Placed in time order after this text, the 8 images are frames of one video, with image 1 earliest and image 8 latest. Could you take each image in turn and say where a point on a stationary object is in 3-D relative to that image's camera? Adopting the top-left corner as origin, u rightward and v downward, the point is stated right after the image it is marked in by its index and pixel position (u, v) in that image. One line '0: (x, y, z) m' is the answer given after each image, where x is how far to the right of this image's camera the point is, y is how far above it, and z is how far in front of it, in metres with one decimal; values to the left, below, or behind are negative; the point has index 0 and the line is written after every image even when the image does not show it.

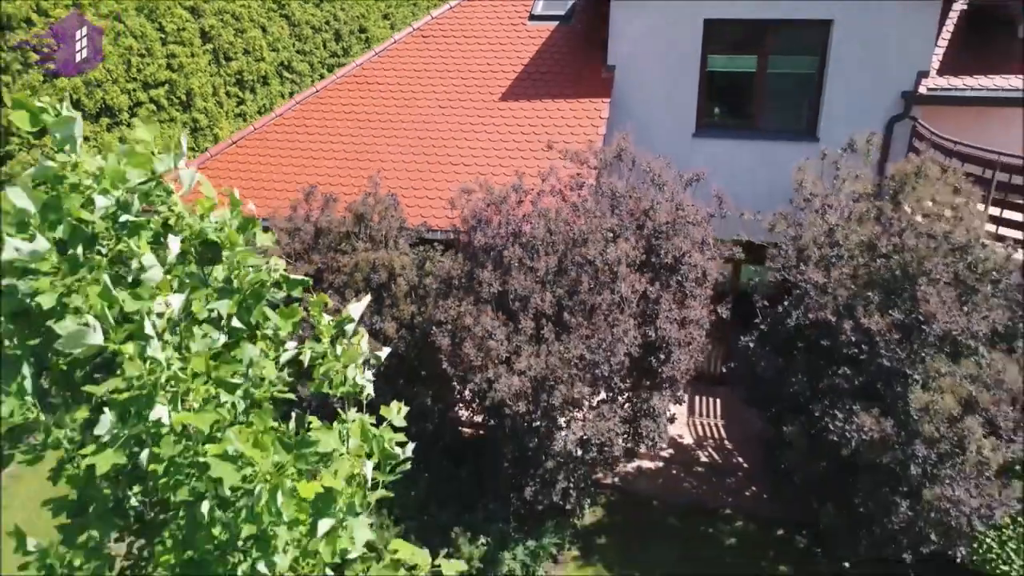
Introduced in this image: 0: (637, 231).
0: (+1.4, +0.6, +8.4) m
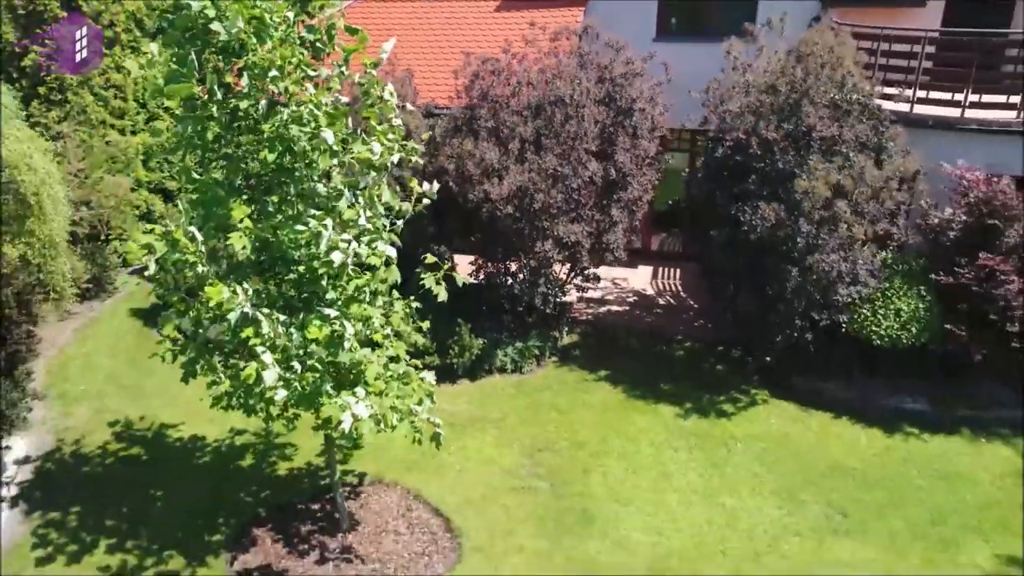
0: (+1.3, +2.9, +11.0) m
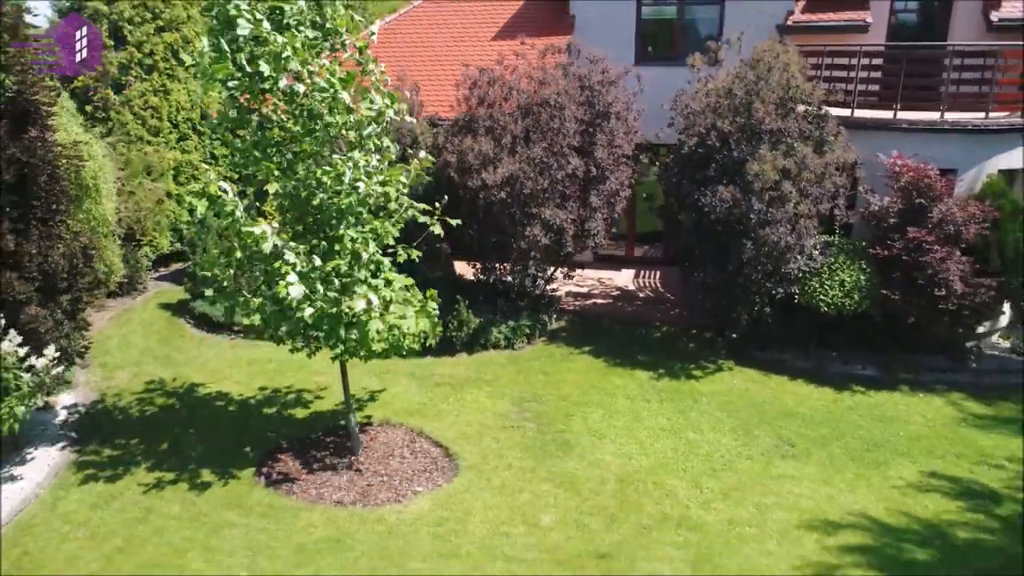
0: (+1.1, +3.3, +12.7) m
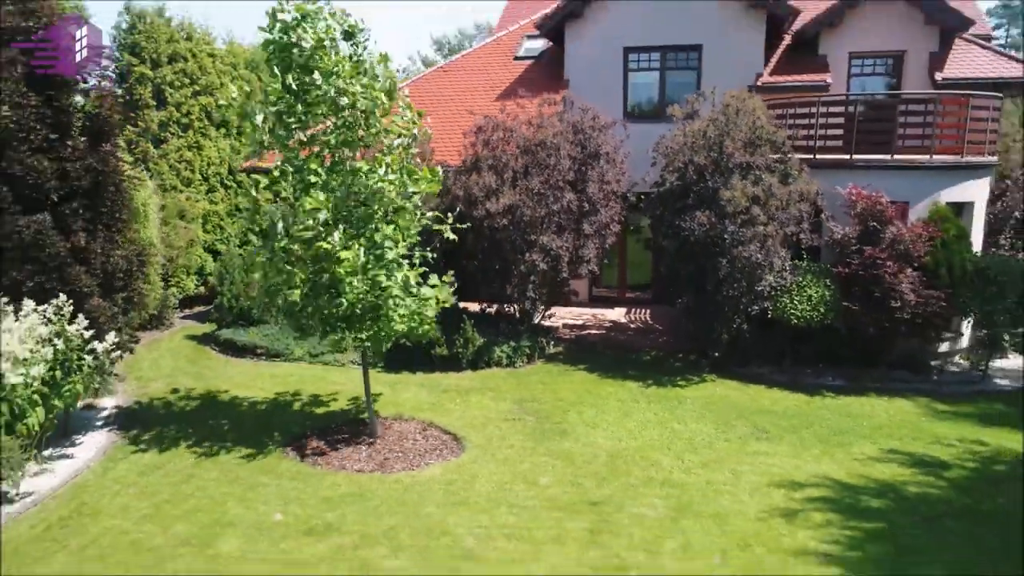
0: (+1.2, +2.9, +14.5) m
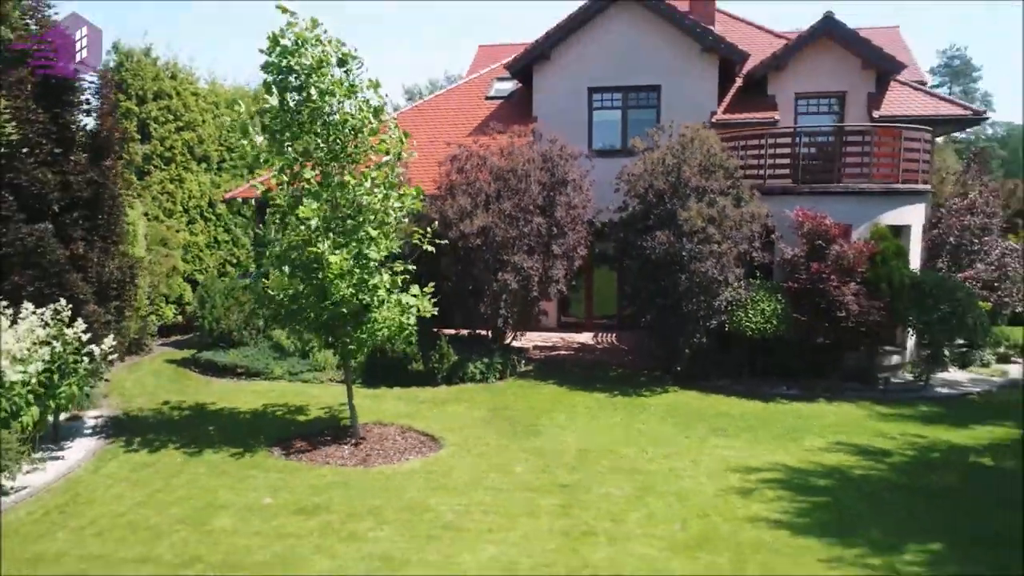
0: (+0.6, +2.5, +15.5) m
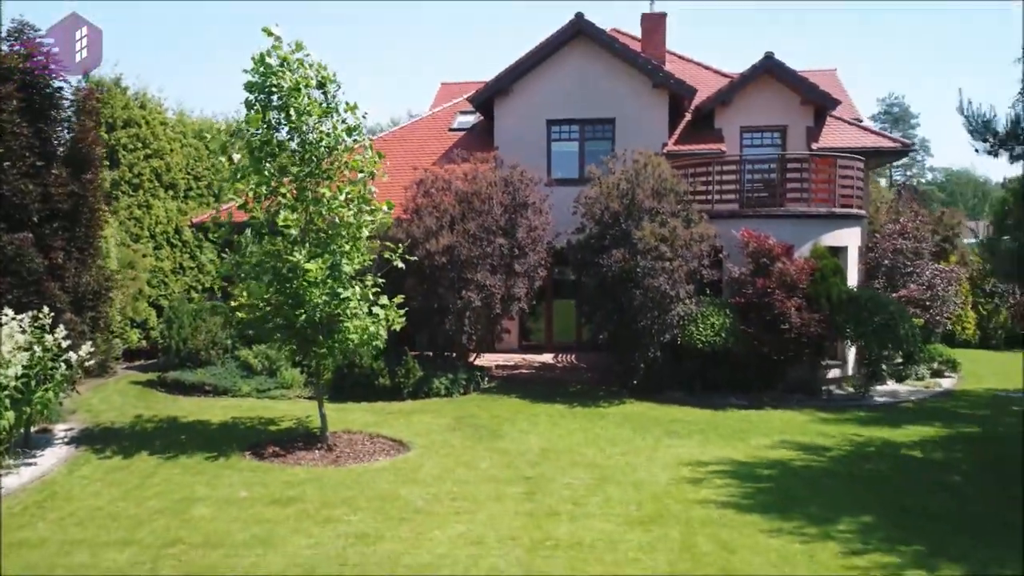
0: (-0.2, +2.2, +16.3) m
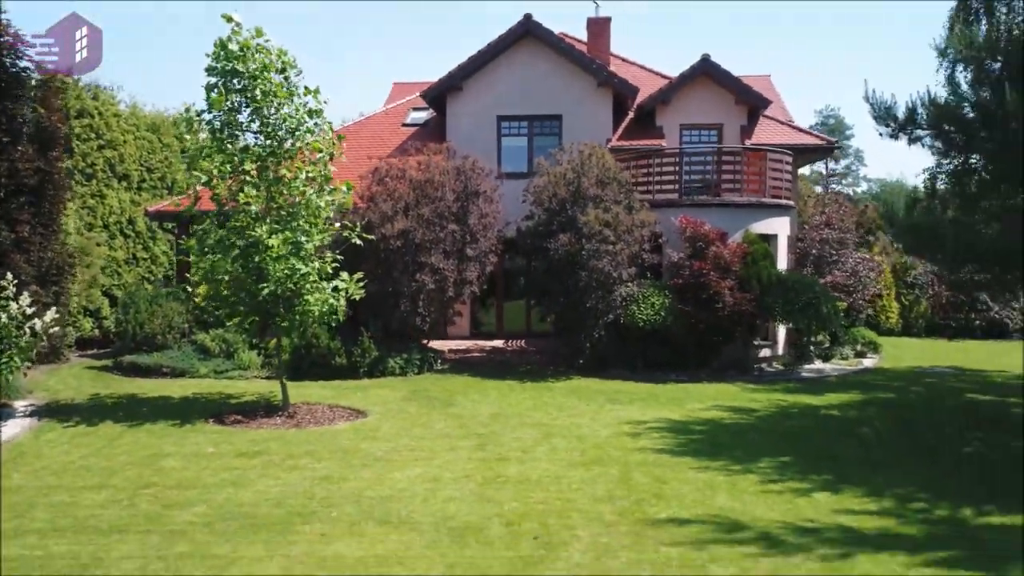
0: (-1.2, +2.5, +17.1) m
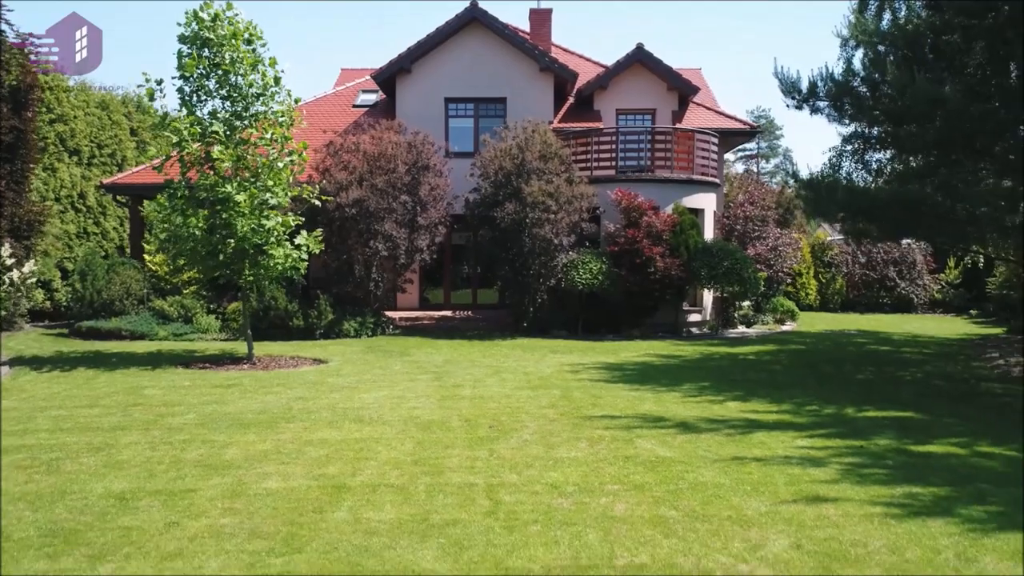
0: (-2.4, +3.3, +18.1) m
